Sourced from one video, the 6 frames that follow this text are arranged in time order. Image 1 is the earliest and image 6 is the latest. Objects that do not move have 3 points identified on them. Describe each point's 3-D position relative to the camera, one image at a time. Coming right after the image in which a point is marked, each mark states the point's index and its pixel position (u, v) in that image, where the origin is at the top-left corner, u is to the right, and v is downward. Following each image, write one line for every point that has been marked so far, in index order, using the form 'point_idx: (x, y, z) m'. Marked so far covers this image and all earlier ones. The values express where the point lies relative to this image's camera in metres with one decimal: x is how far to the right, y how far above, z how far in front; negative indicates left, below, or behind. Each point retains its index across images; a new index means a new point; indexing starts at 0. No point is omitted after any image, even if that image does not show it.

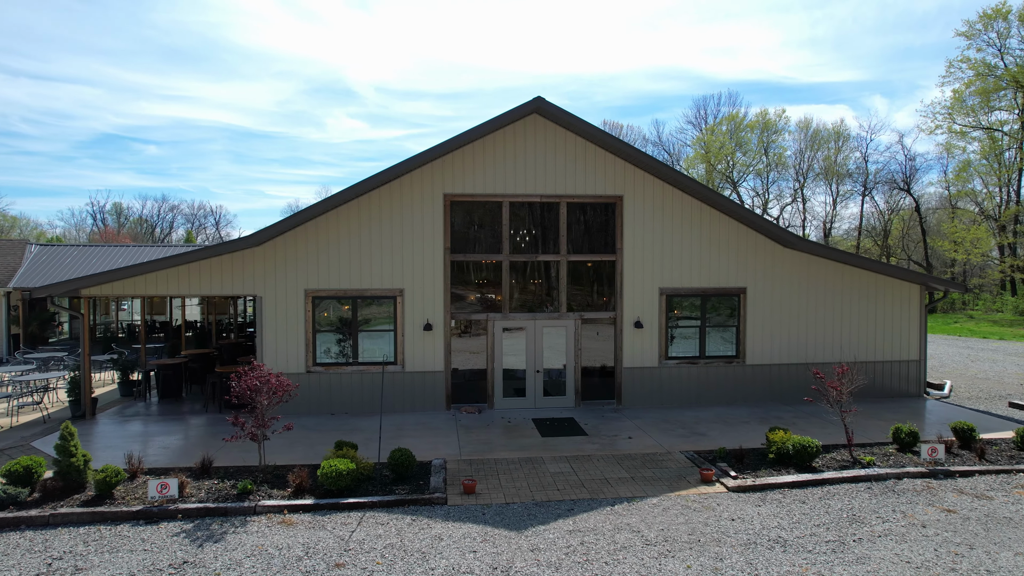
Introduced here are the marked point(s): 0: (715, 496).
0: (+2.2, -2.2, +6.7) m
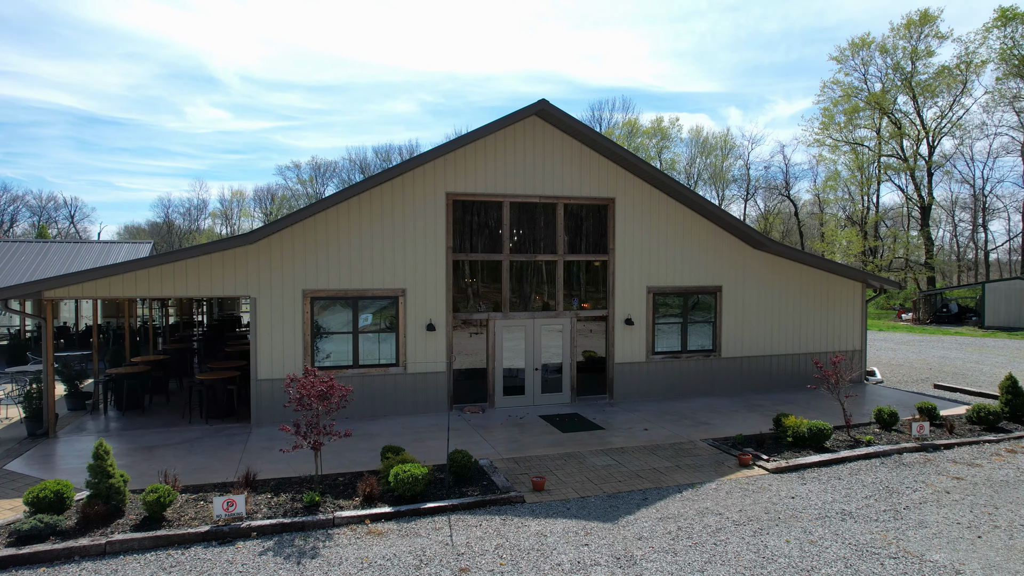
0: (+2.9, -2.2, +7.3) m
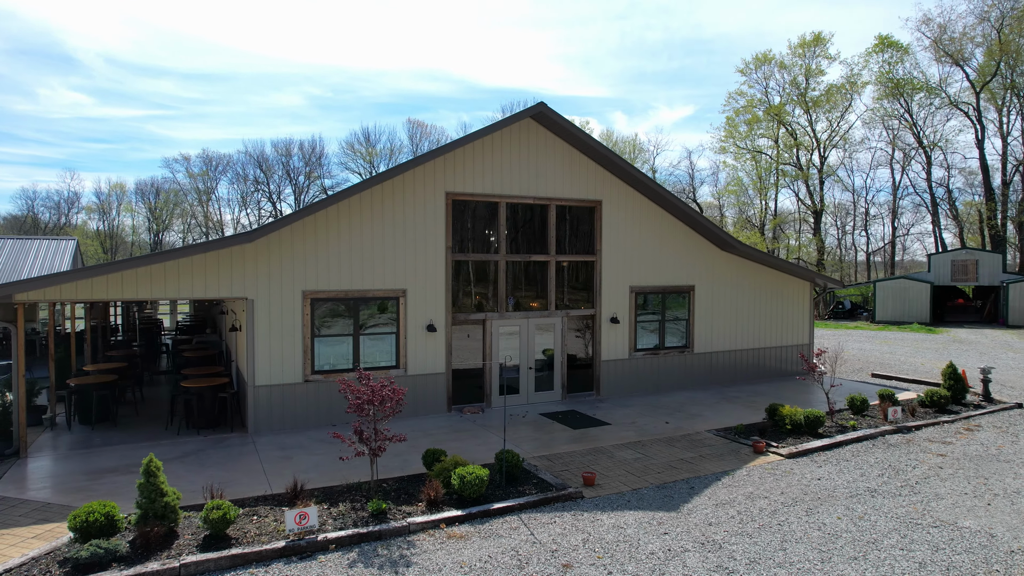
0: (+3.4, -2.2, +7.9) m
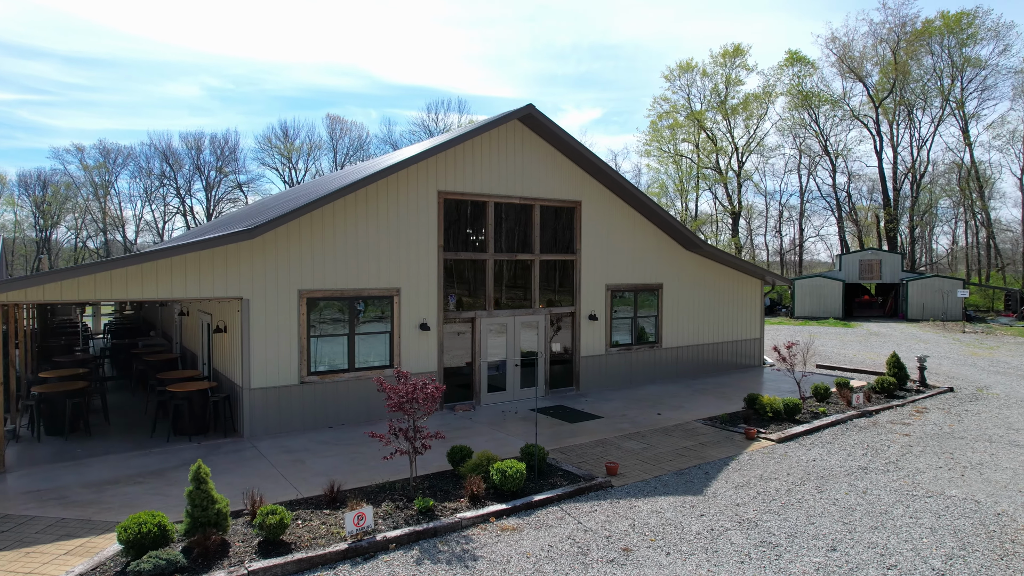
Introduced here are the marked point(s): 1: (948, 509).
0: (+3.6, -2.2, +8.5) m
1: (+4.5, -2.2, +6.4) m
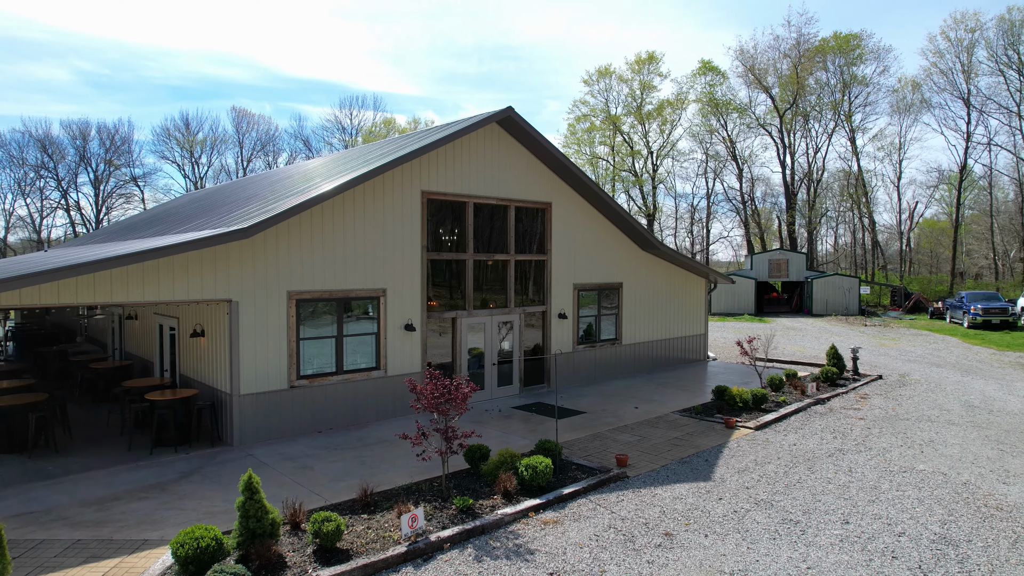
0: (+3.5, -2.1, +9.2) m
1: (+4.7, -2.2, +7.3) m
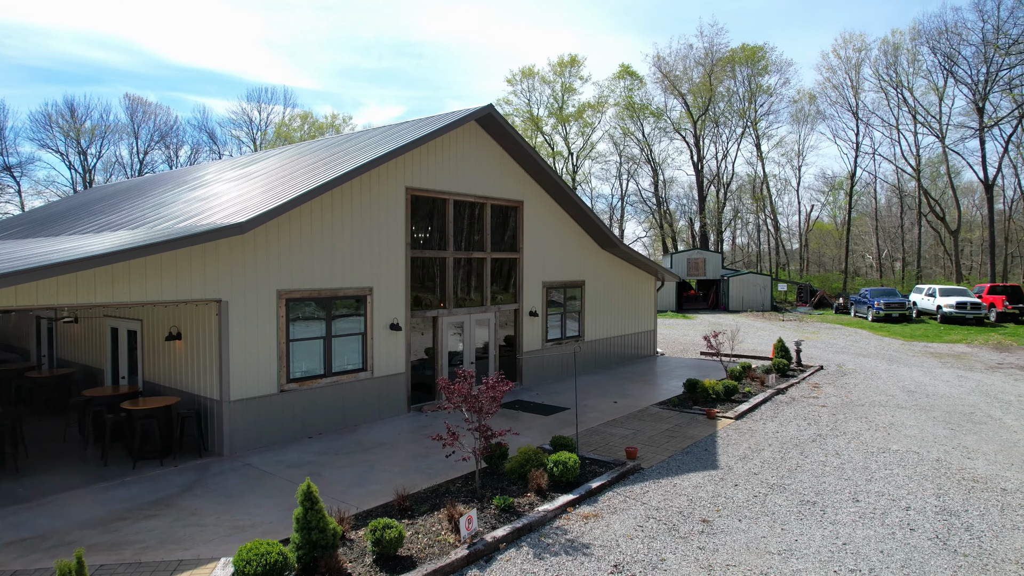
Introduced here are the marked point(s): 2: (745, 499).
0: (+3.5, -2.1, +9.7) m
1: (+4.9, -2.2, +8.0) m
2: (+2.4, -2.2, +6.7) m
